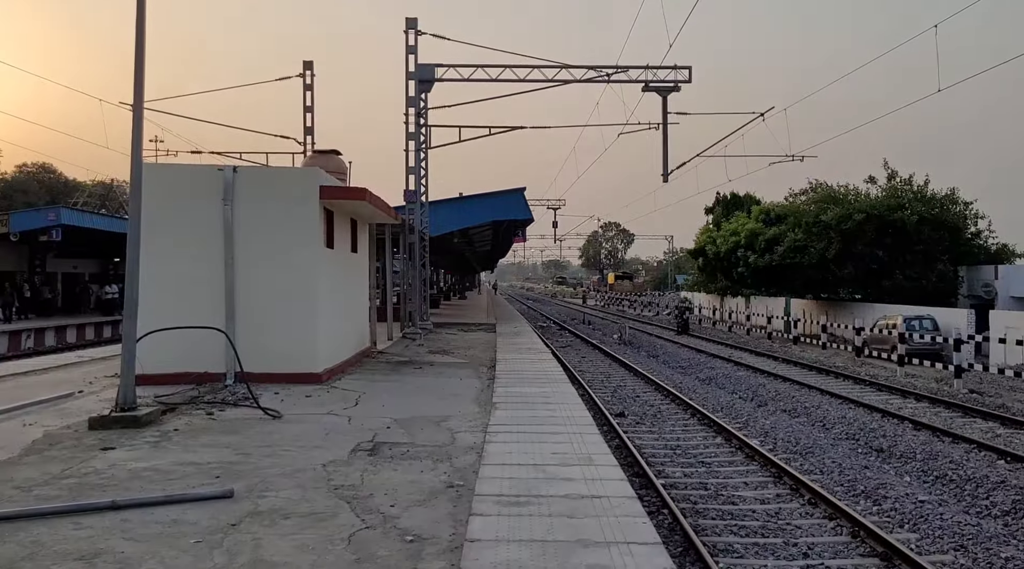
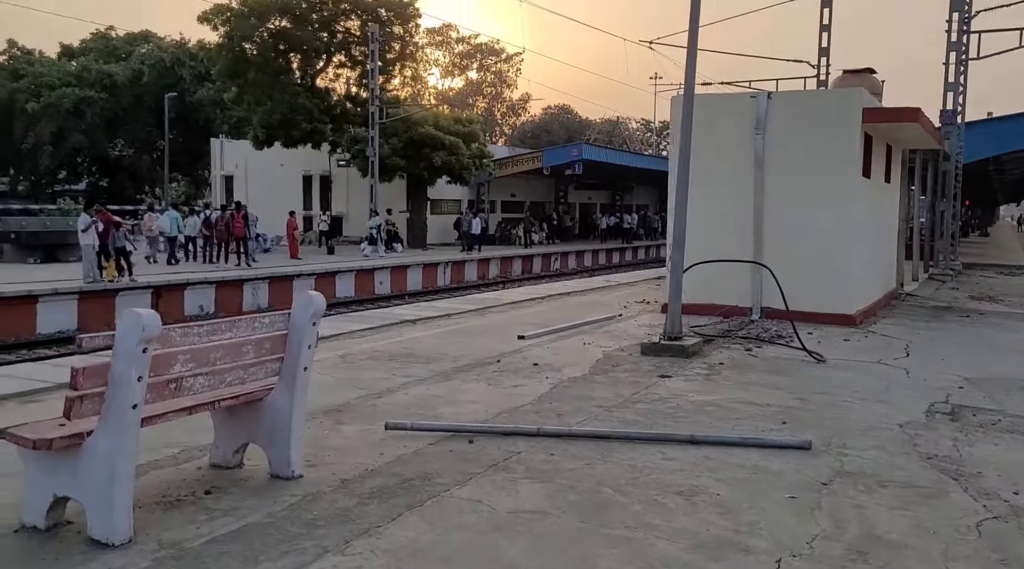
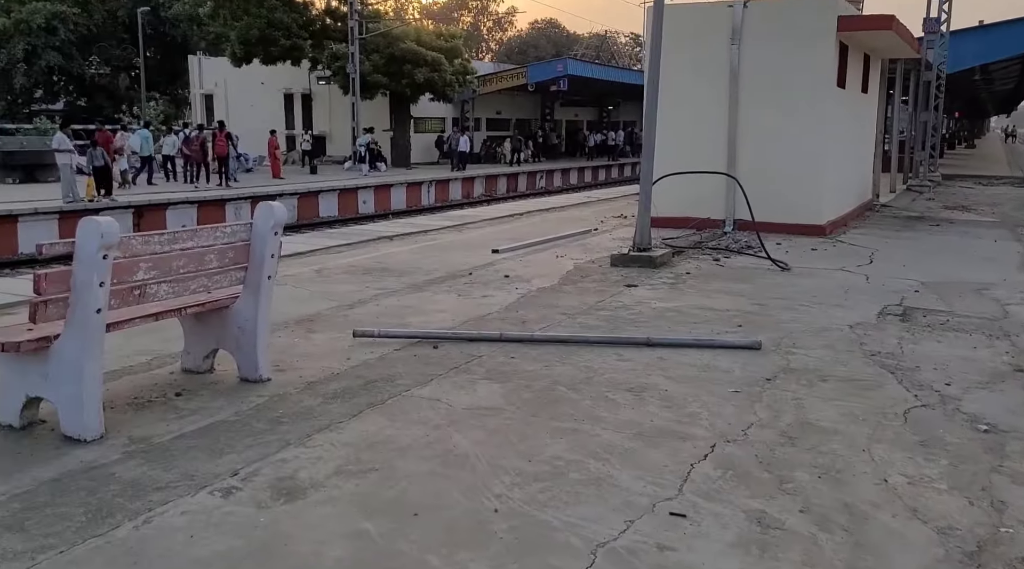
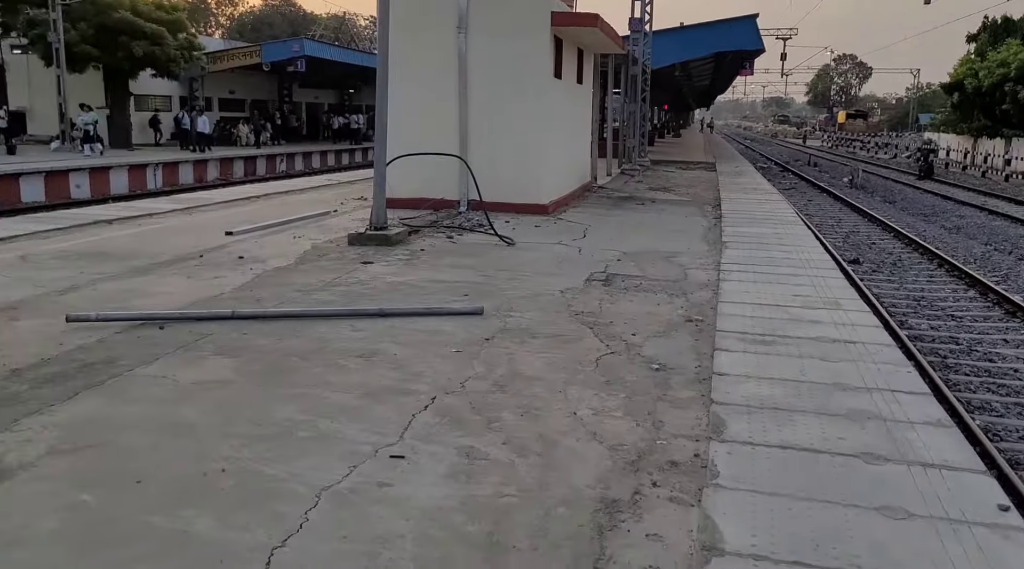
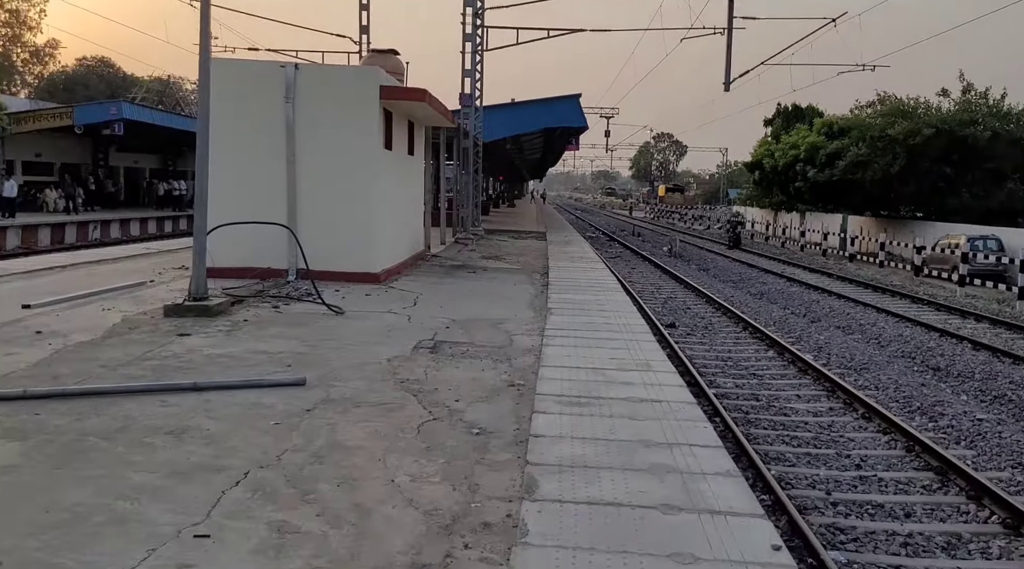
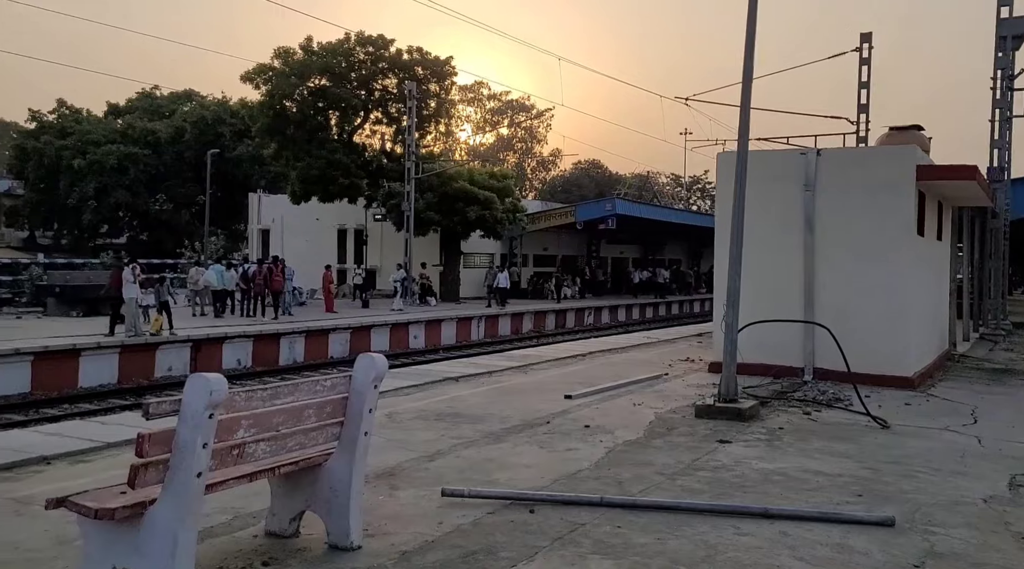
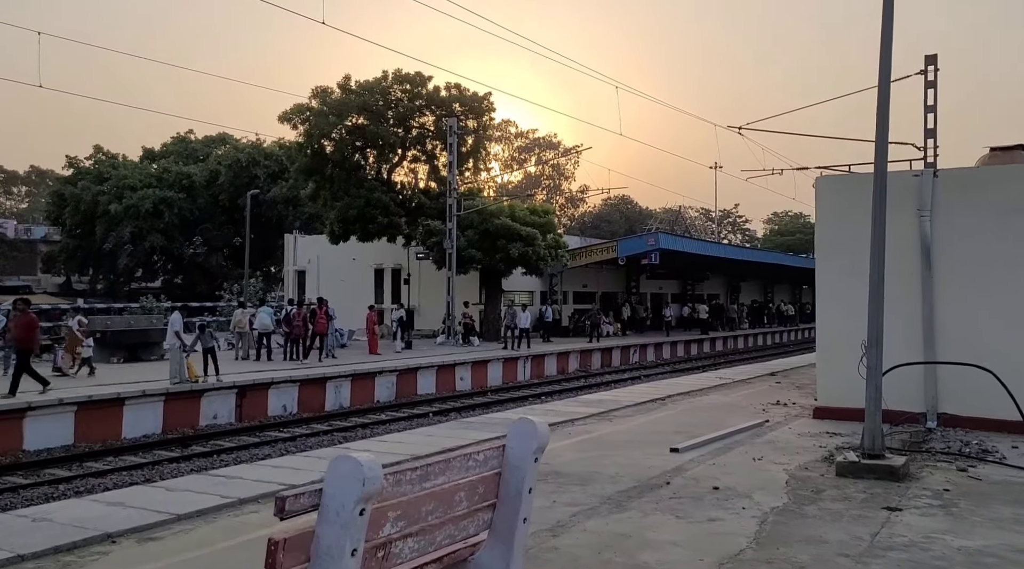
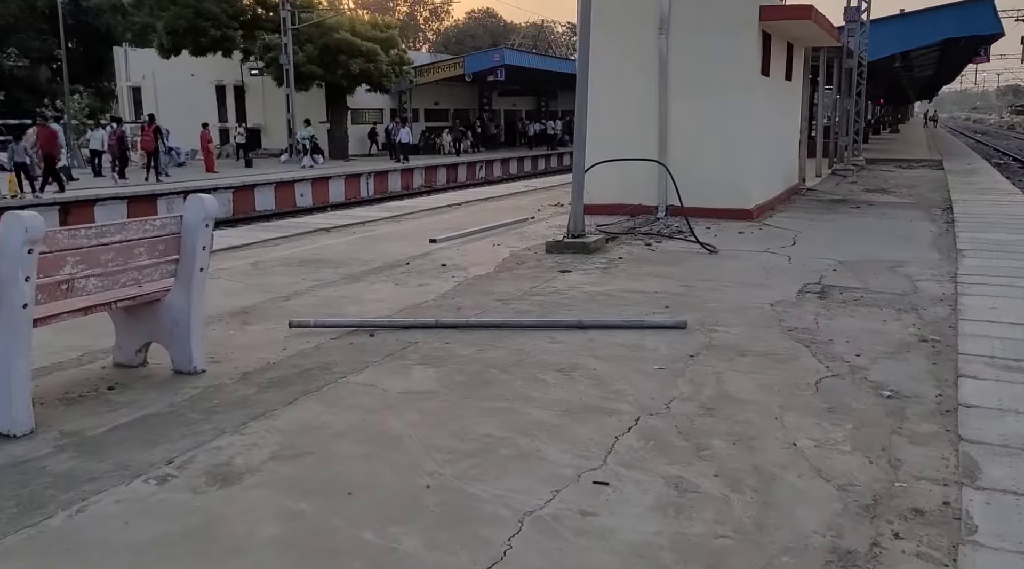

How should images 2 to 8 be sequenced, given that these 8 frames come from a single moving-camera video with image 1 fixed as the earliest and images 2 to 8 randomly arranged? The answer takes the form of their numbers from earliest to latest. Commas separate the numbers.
5, 4, 8, 3, 2, 6, 7
